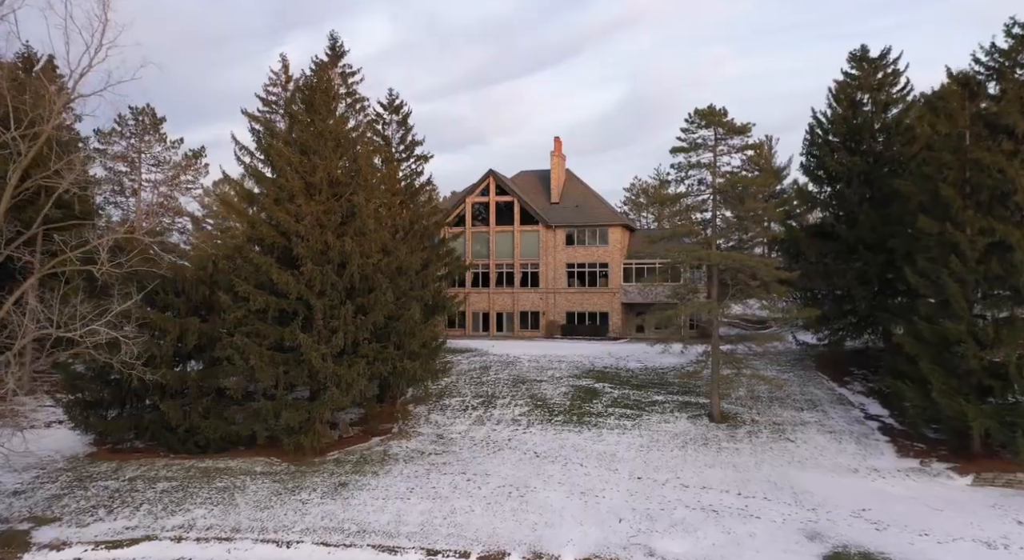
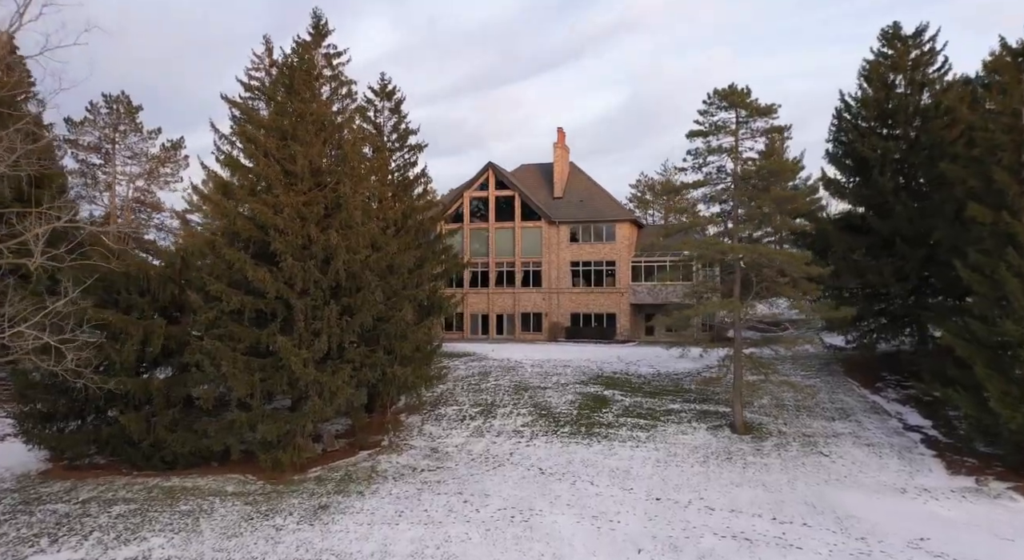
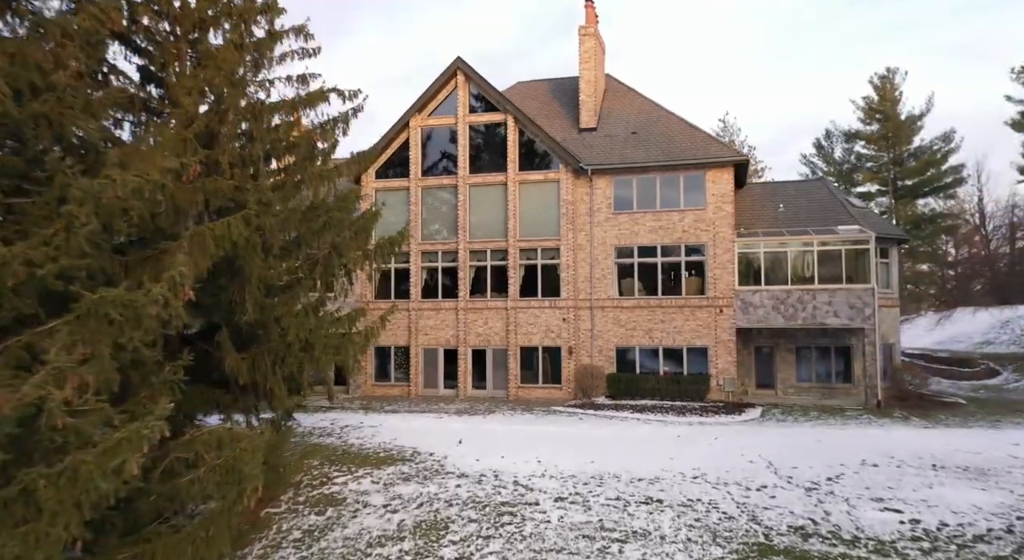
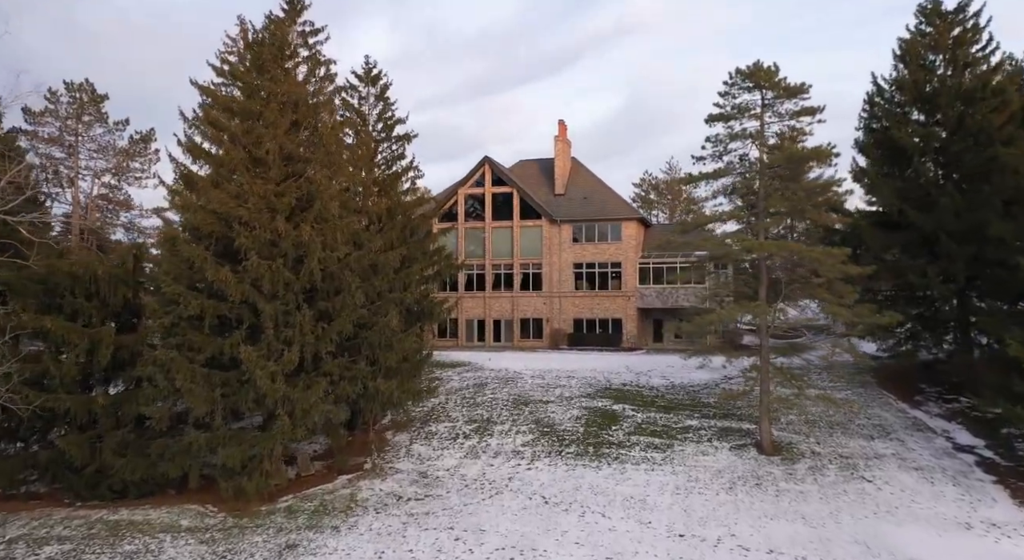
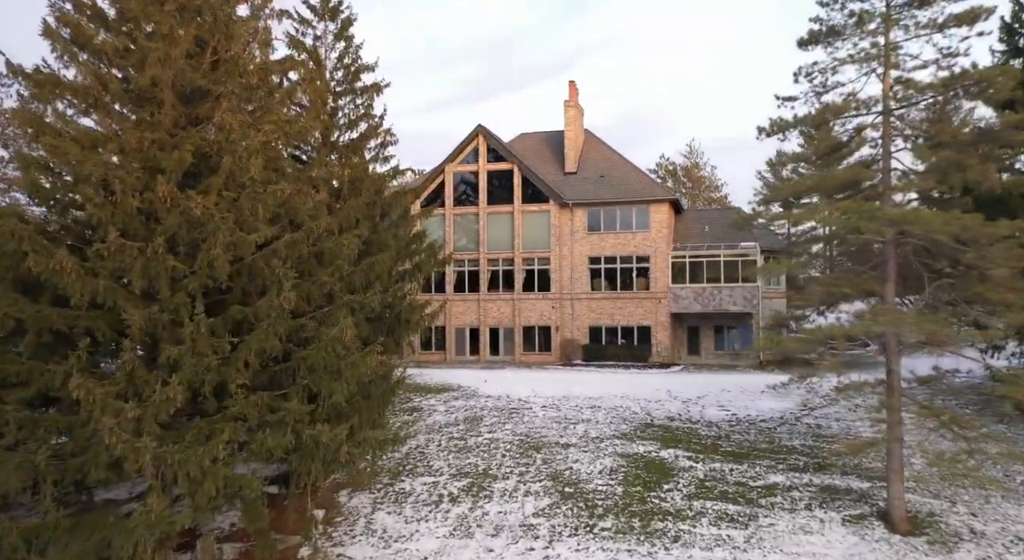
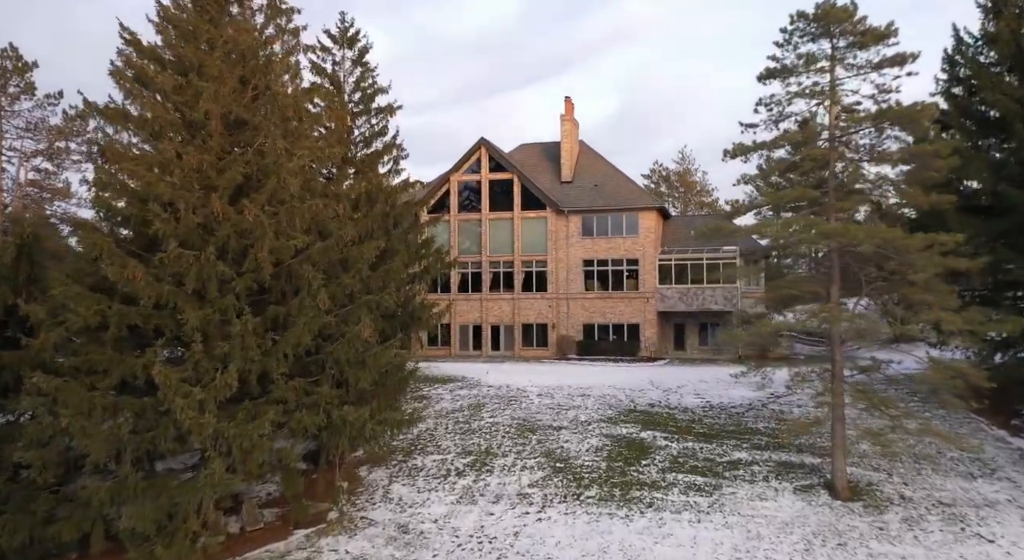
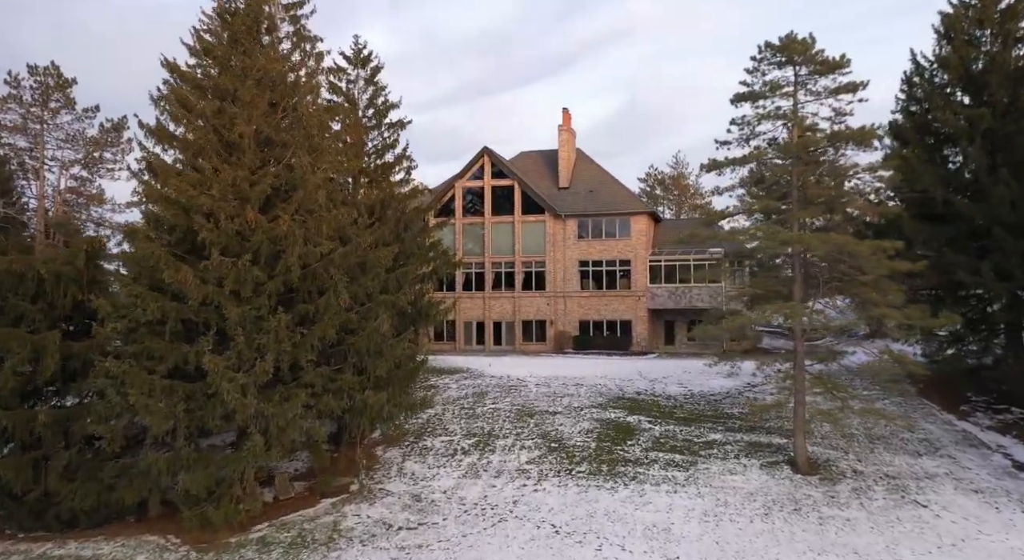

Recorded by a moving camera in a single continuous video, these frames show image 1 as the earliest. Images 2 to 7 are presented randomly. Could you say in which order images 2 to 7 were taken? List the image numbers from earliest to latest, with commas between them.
2, 4, 7, 6, 5, 3
